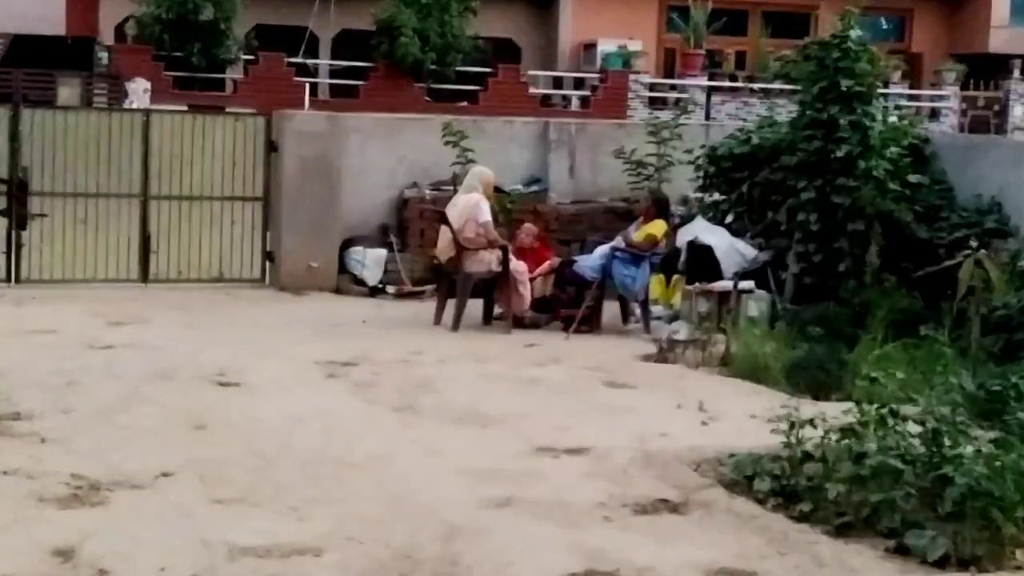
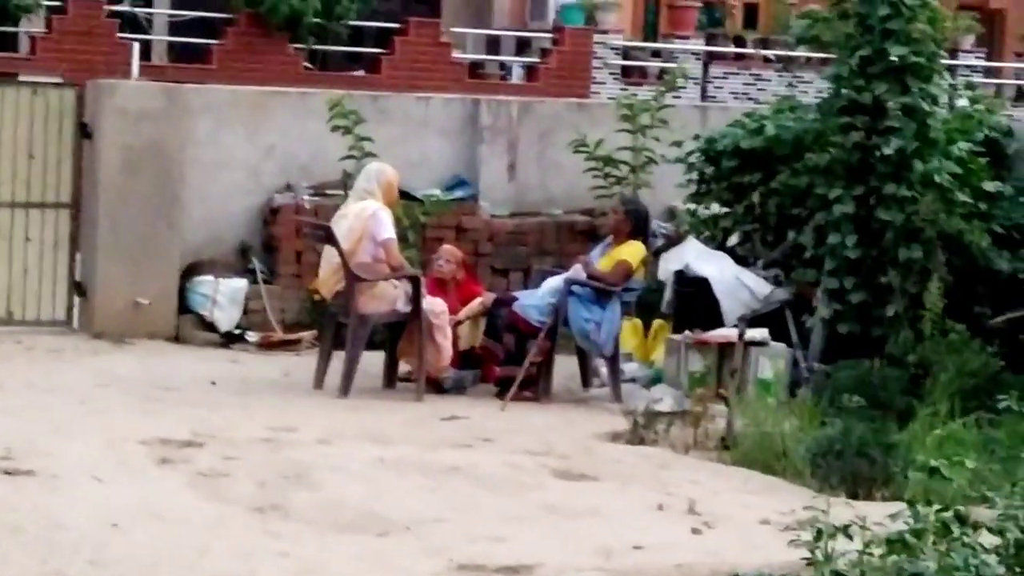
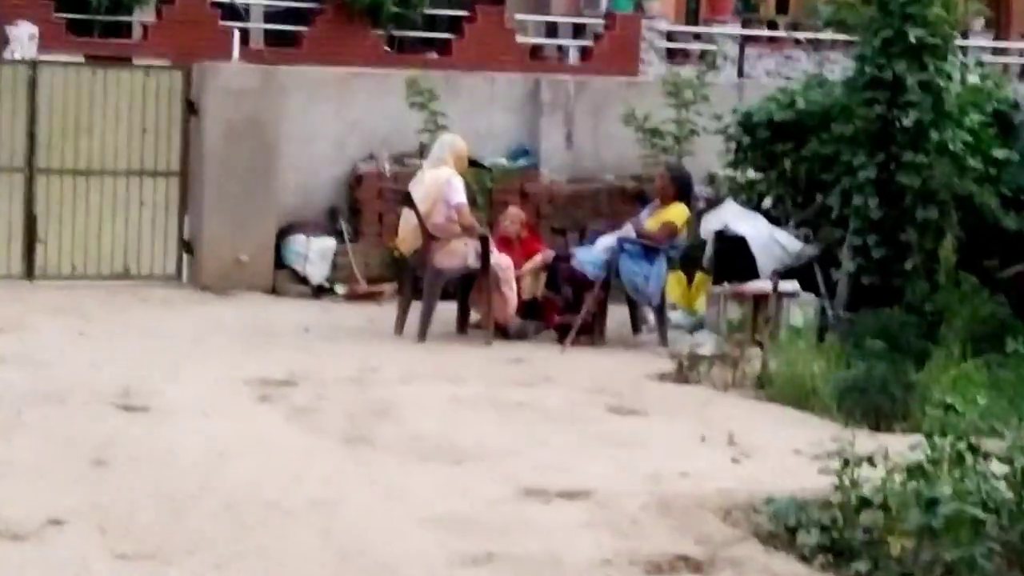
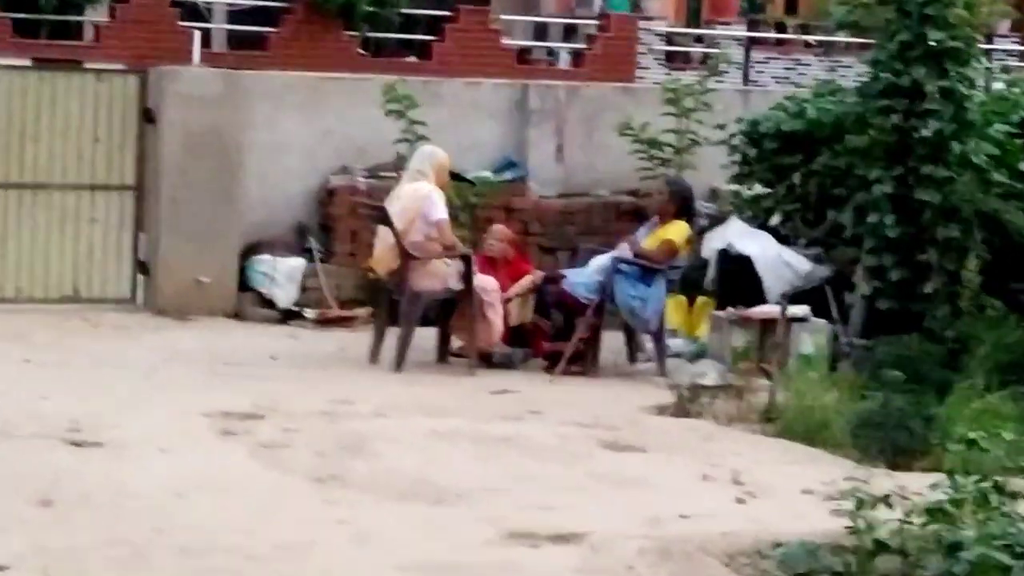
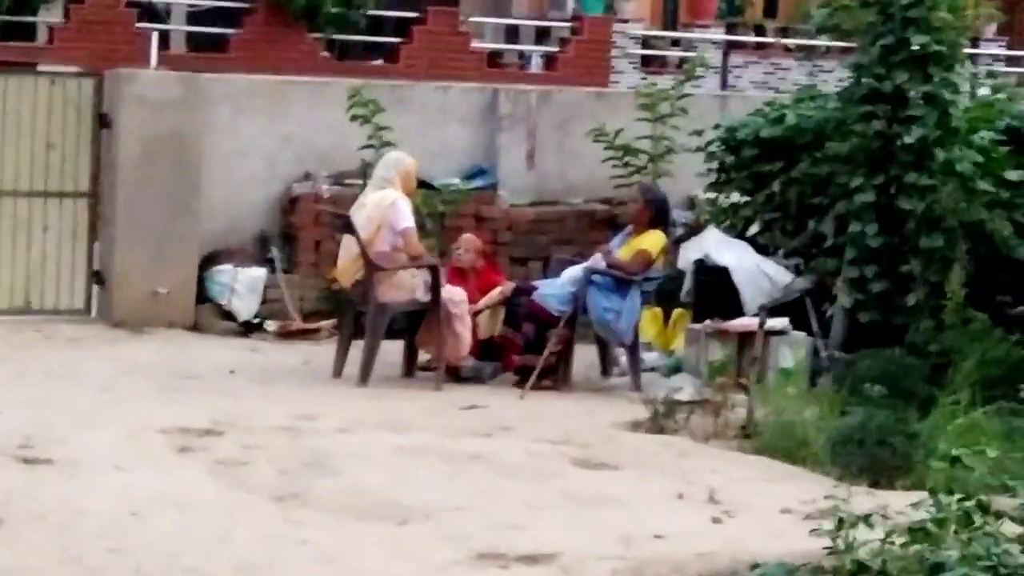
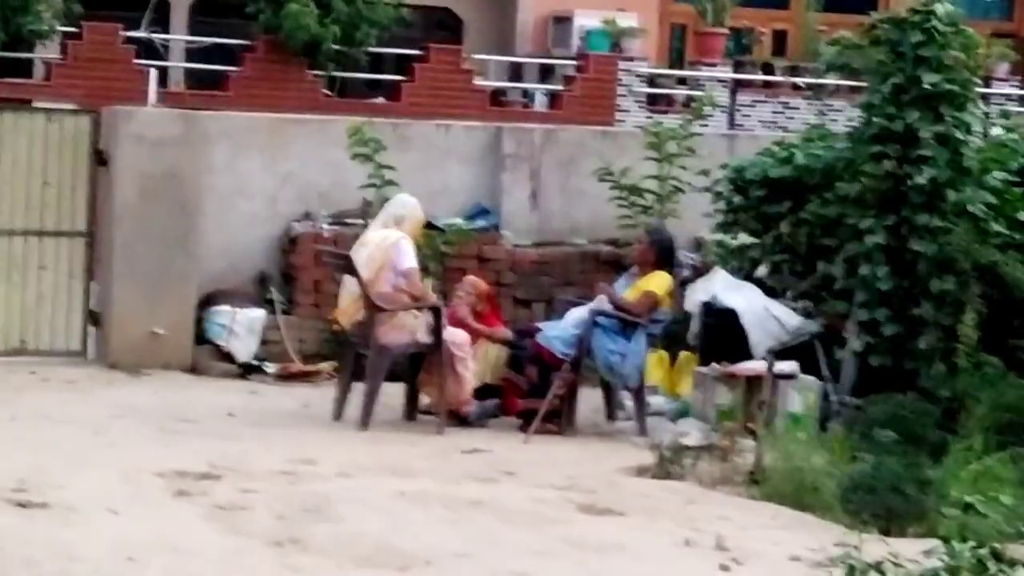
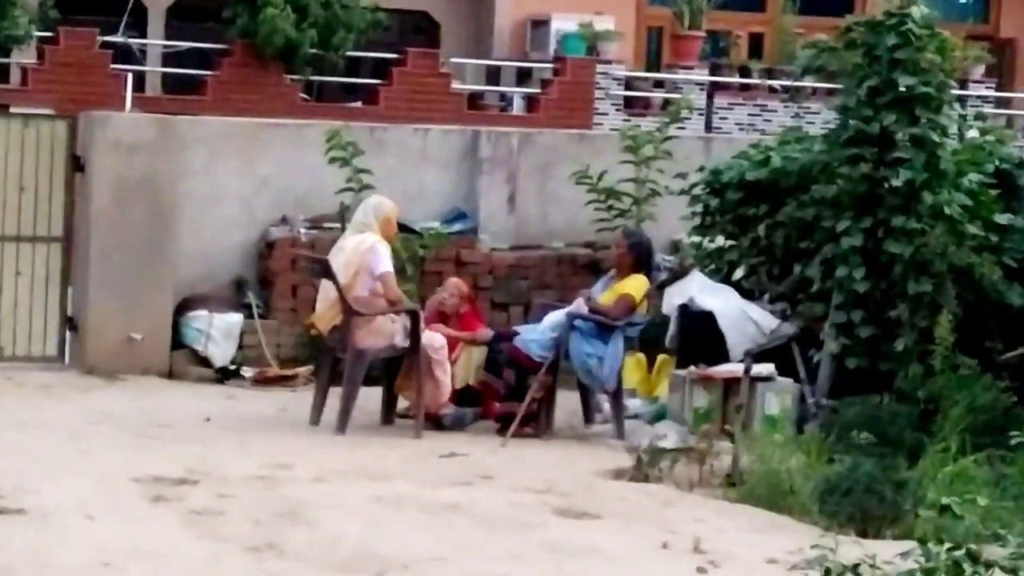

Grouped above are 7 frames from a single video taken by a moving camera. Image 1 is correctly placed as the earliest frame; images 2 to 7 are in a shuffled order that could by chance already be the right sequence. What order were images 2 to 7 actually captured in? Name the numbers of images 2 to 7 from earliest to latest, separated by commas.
3, 4, 5, 2, 7, 6
